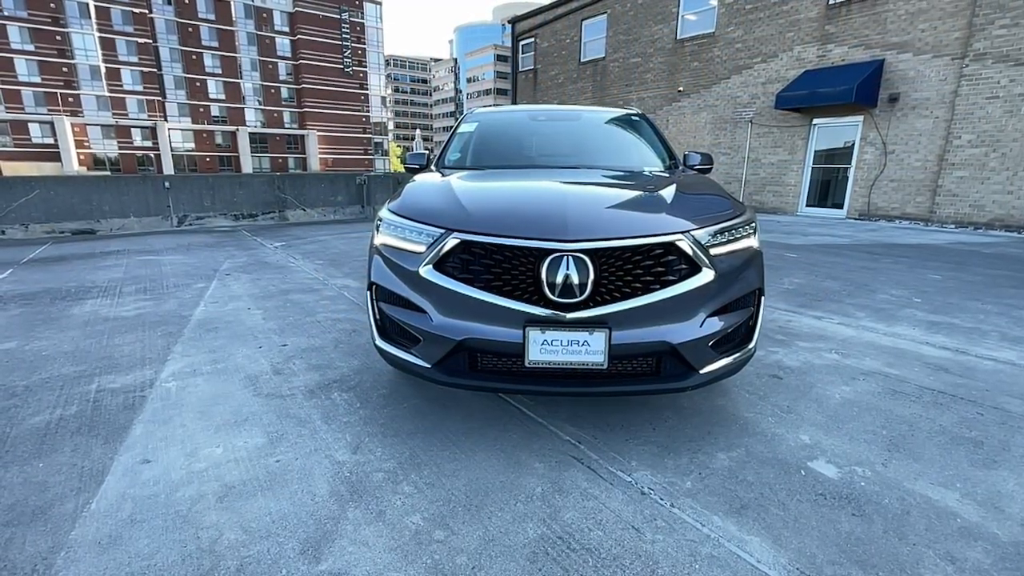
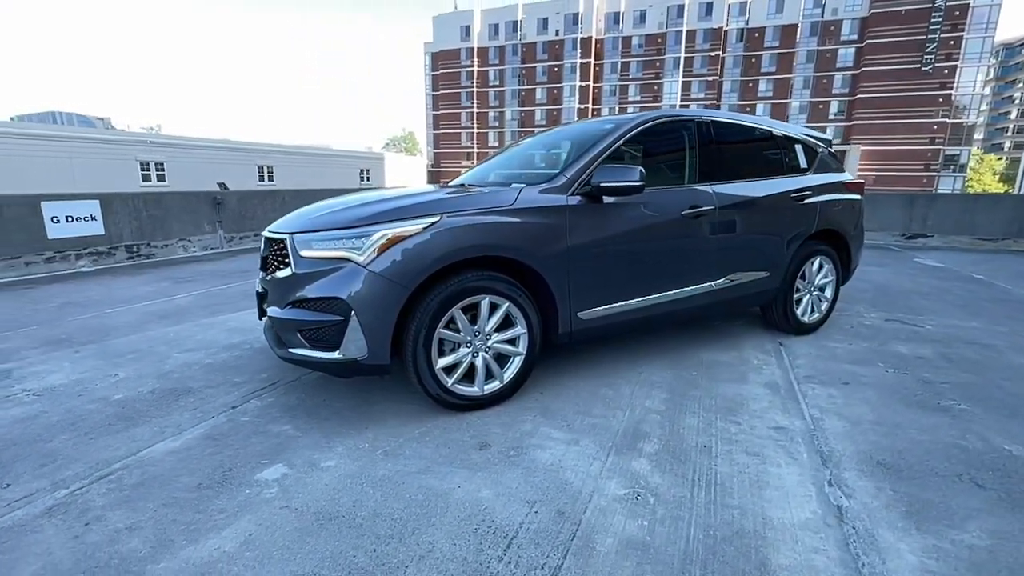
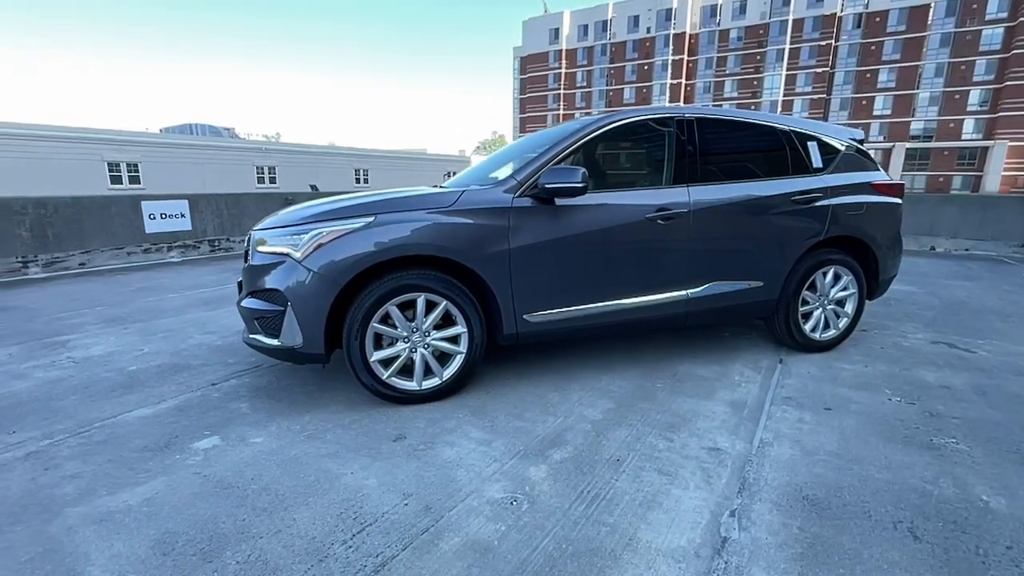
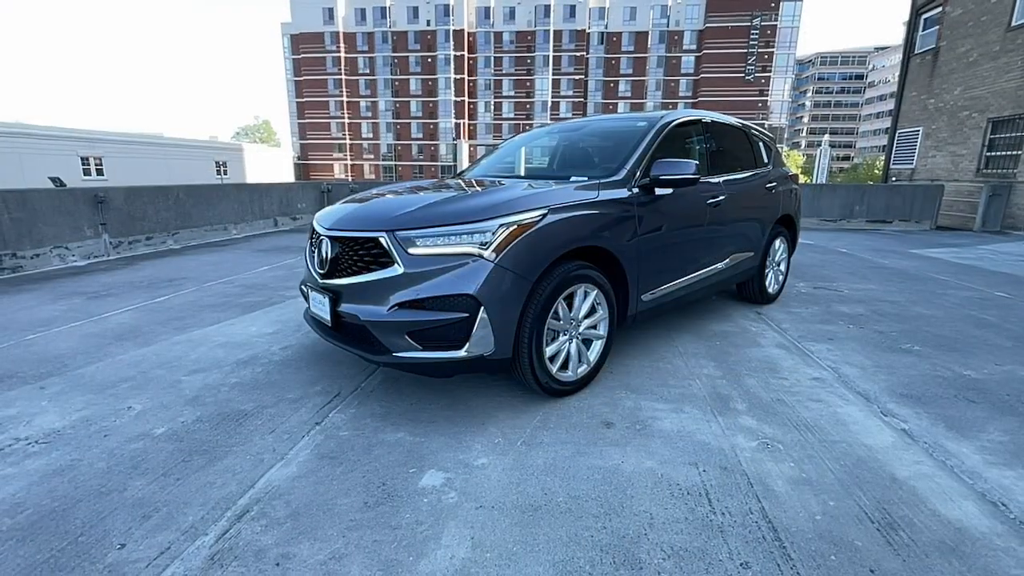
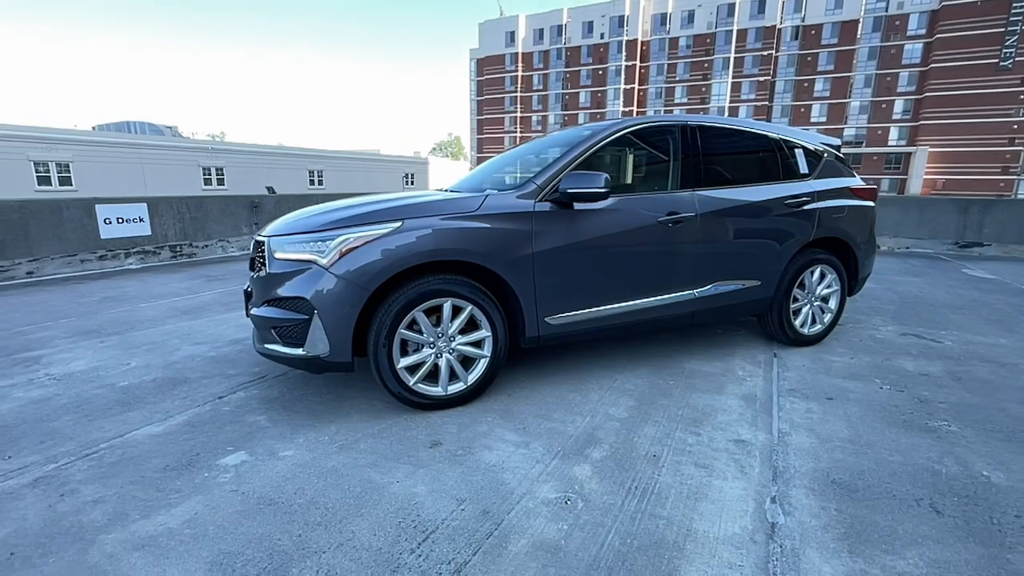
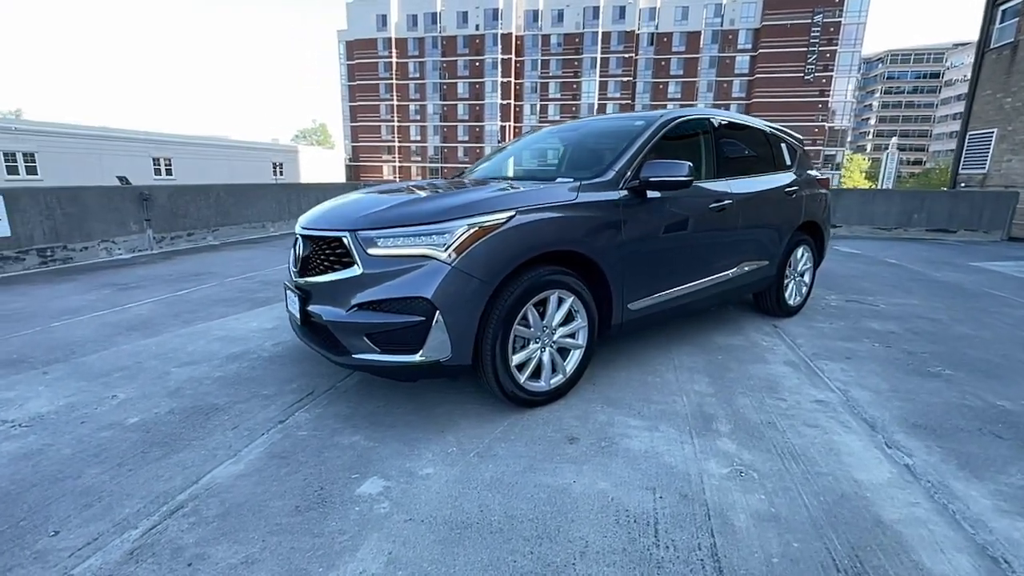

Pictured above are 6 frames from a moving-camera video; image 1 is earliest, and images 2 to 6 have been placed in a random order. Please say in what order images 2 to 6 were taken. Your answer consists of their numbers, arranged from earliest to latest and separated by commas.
4, 6, 2, 5, 3
